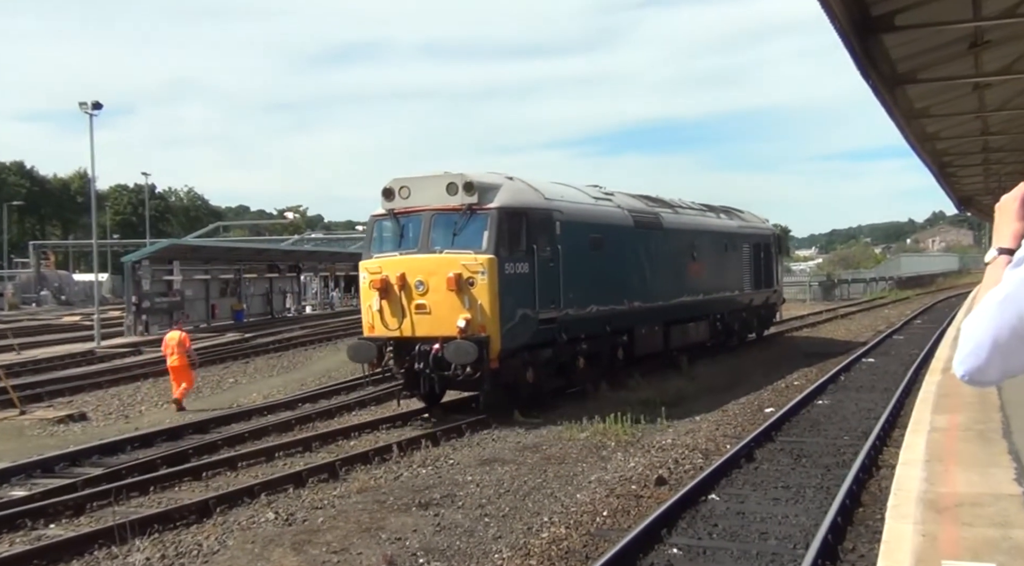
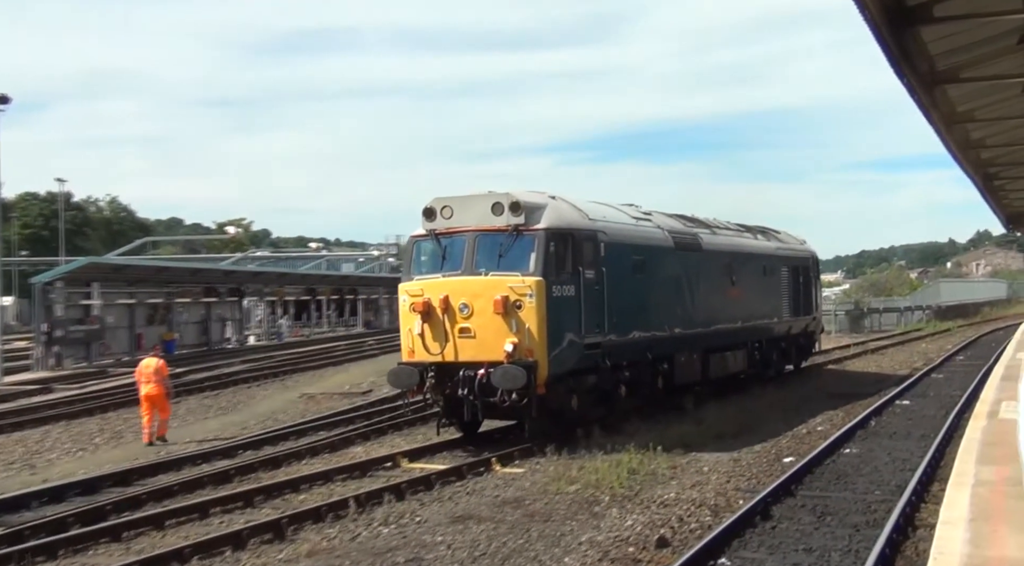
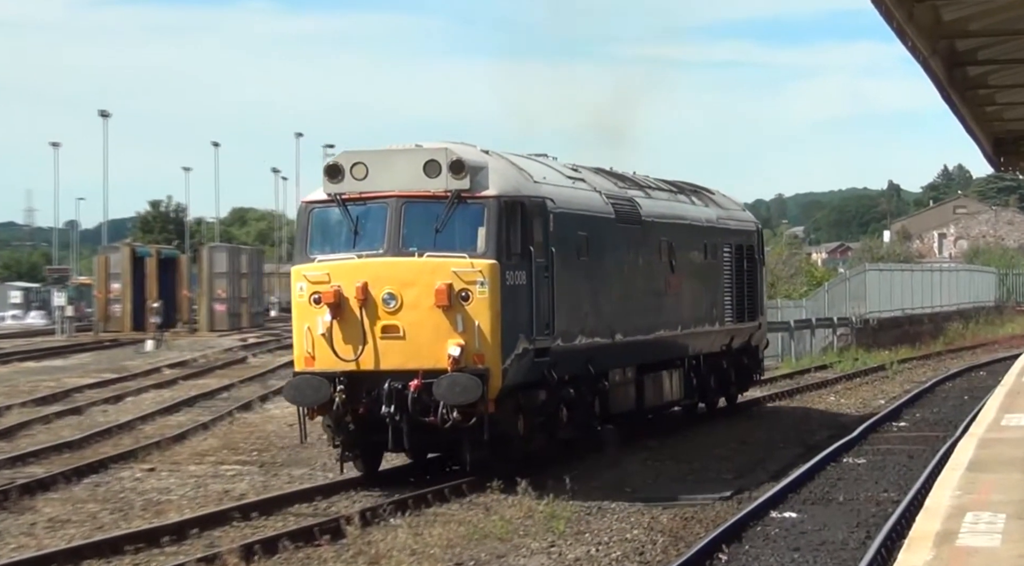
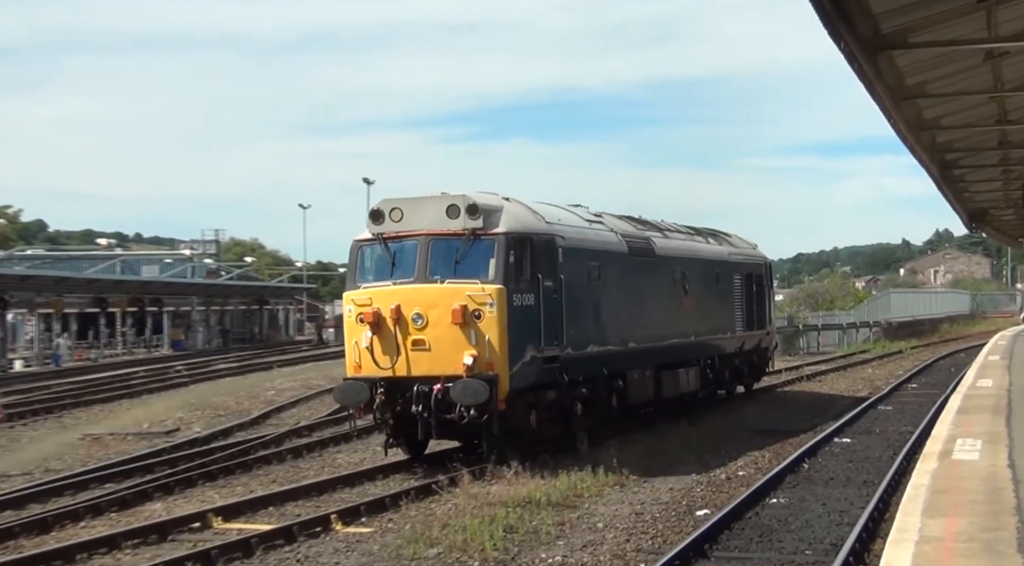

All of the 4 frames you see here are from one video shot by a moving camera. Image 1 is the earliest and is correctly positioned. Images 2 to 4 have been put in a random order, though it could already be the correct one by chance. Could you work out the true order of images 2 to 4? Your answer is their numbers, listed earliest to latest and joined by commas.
2, 4, 3
